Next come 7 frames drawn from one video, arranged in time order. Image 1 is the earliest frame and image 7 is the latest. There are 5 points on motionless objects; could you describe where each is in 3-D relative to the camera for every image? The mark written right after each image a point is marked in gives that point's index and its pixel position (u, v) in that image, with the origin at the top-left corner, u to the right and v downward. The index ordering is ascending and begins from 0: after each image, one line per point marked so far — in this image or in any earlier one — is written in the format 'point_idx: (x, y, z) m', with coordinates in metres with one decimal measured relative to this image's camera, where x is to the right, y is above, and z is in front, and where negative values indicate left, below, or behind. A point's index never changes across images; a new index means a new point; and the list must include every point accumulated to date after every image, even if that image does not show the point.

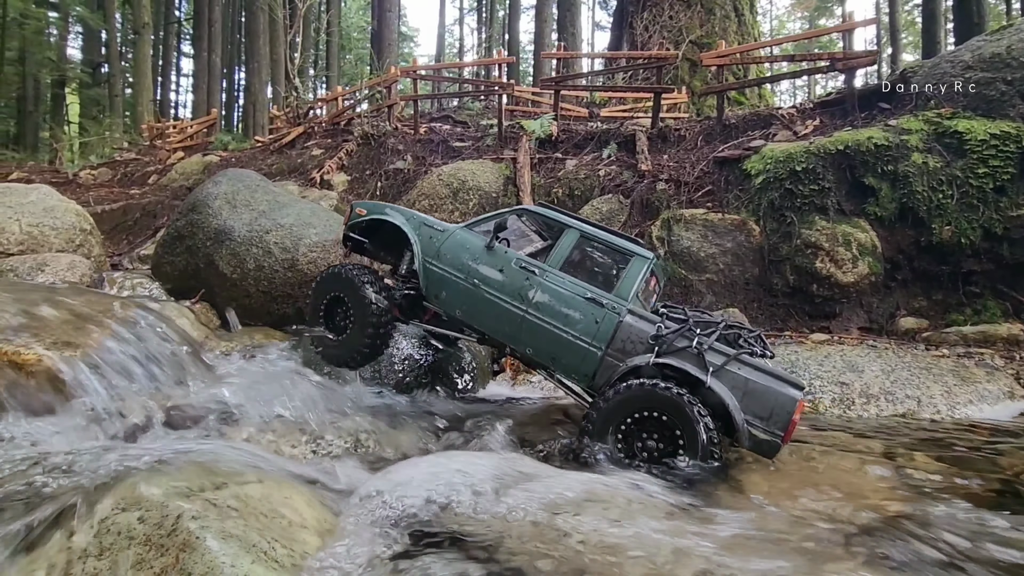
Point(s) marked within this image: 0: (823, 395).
0: (+3.7, -1.3, +6.3) m
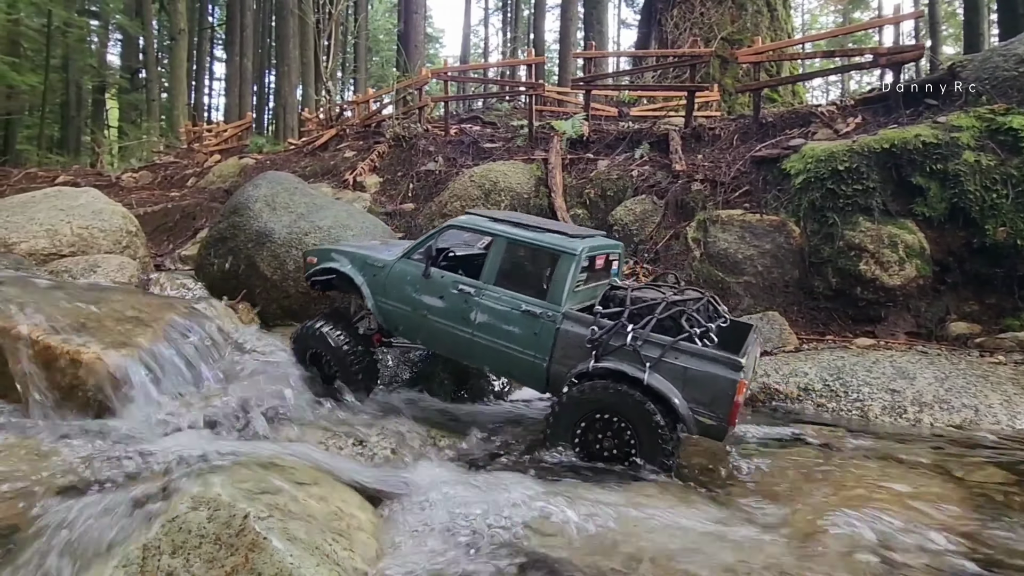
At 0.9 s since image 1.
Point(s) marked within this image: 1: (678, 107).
0: (+4.2, -1.3, +6.1) m
1: (+4.6, +5.3, +15.2) m
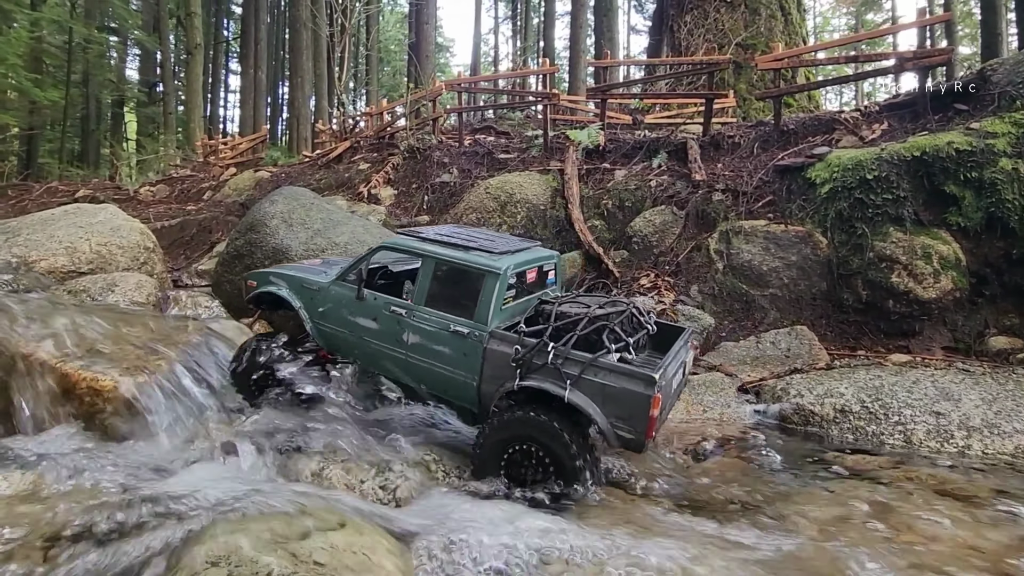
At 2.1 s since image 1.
0: (+4.5, -1.5, +5.8) m
1: (+5.0, +5.0, +15.0) m
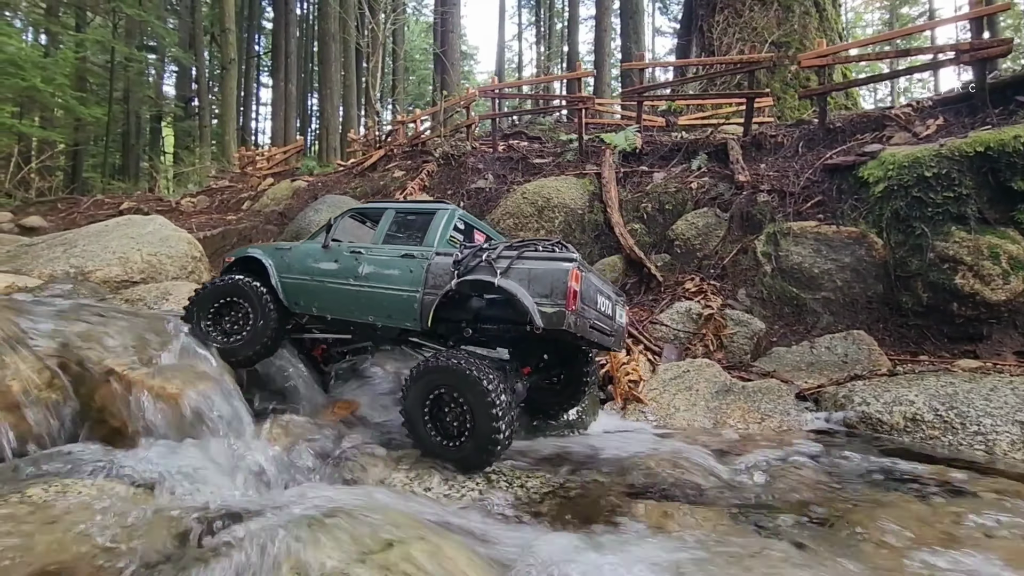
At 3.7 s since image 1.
0: (+5.0, -1.5, +5.5) m
1: (+6.0, +4.9, +14.7) m
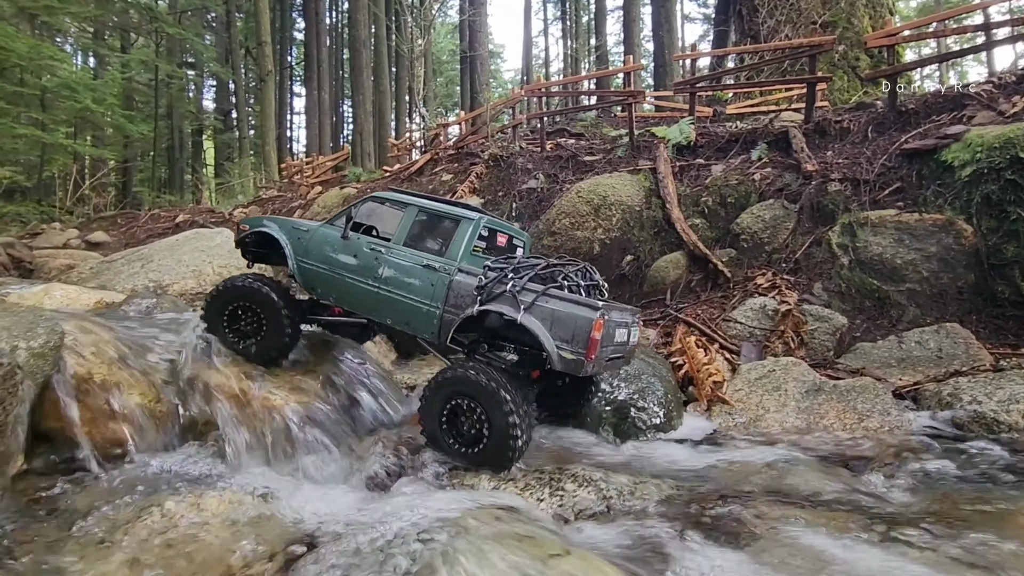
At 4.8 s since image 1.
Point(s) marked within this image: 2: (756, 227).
0: (+6.0, -1.4, +5.1) m
1: (+7.3, +5.1, +14.2) m
2: (+4.6, +1.1, +9.8) m
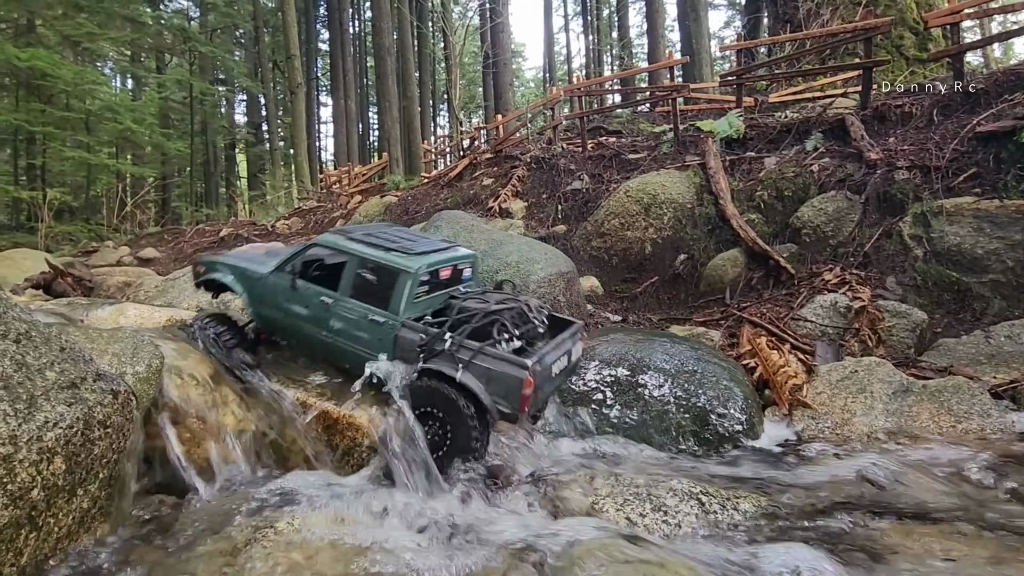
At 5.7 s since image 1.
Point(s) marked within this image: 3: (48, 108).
0: (+6.8, -1.3, +4.7) m
1: (+8.4, +5.3, +13.7) m
2: (+5.6, +1.2, +9.5) m
3: (-13.9, +5.4, +15.5) m
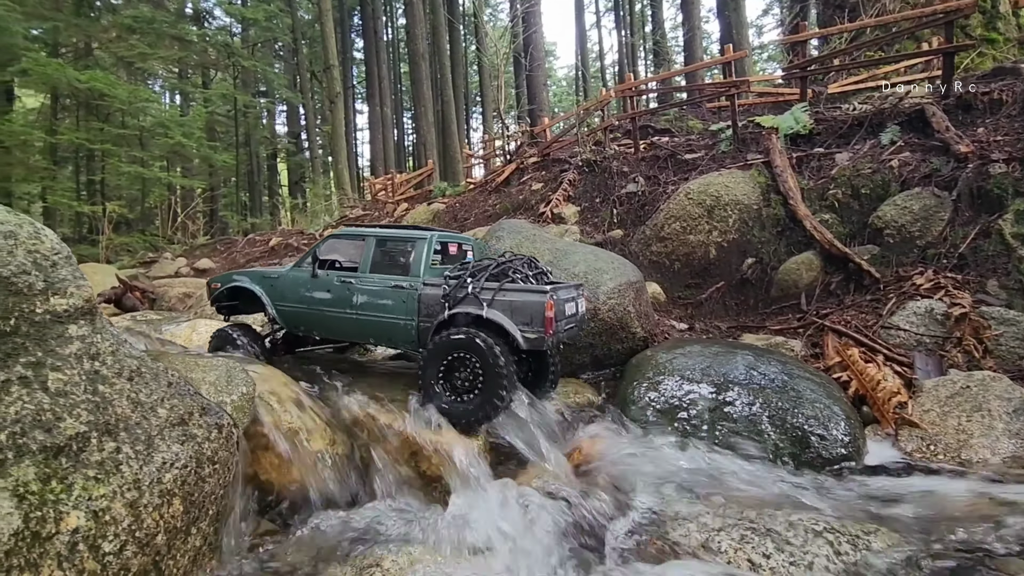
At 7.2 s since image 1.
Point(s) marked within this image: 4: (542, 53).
0: (+7.6, -1.4, +4.0) m
1: (+9.7, +5.3, +12.9) m
2: (+6.7, +1.2, +8.9) m
3: (-12.4, +5.0, +16.2) m
4: (+2.1, +9.0, +20.2) m
